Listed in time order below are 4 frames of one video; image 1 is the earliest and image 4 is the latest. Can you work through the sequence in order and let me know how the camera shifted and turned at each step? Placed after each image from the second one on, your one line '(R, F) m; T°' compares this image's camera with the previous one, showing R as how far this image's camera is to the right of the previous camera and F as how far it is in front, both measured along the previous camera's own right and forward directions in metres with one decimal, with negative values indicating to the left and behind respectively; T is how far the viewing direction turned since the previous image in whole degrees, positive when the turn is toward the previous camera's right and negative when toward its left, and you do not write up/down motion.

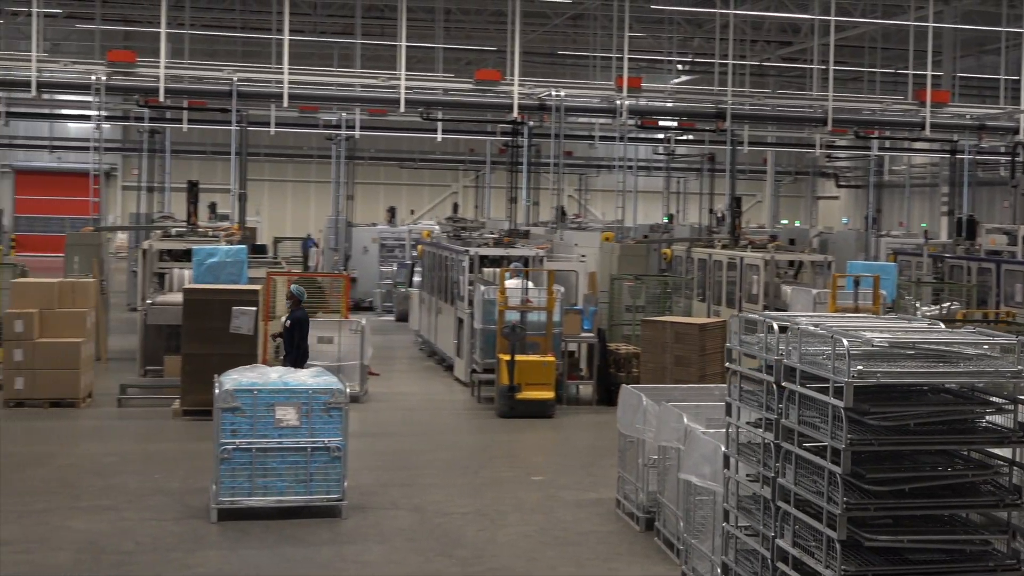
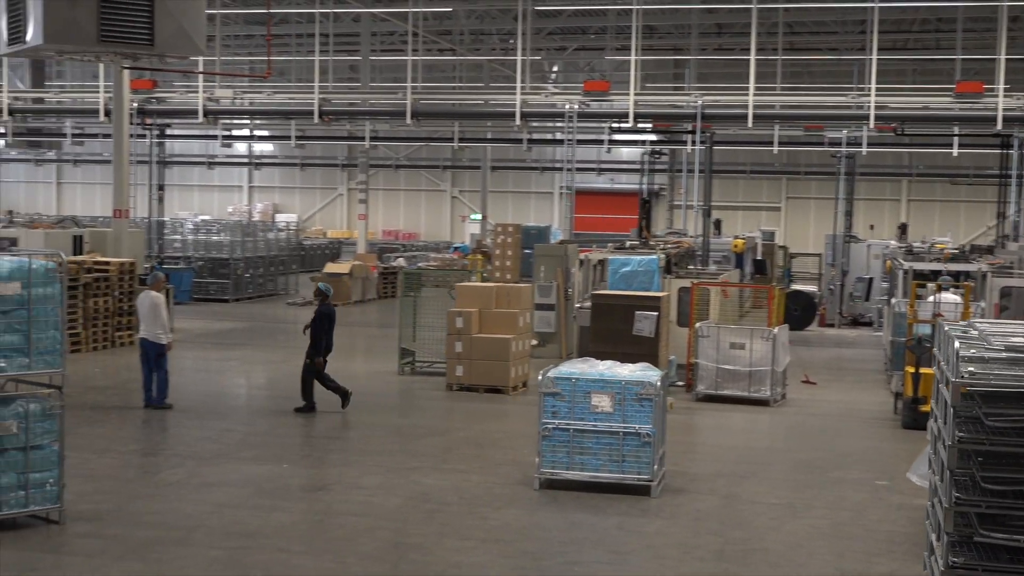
(+1.4, -0.8) m; -20°
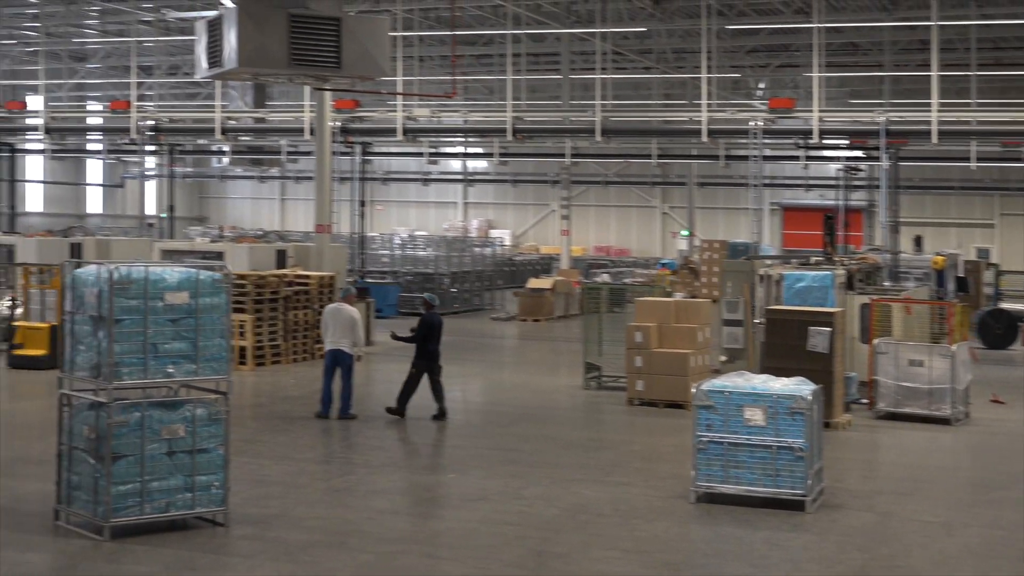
(+0.4, -0.1) m; -8°
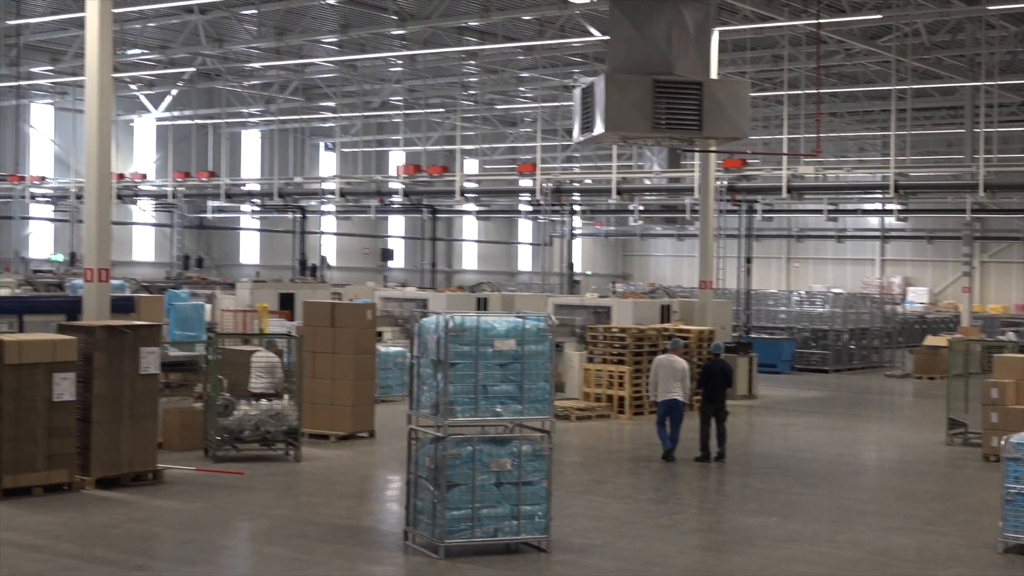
(+0.7, -0.6) m; -16°
